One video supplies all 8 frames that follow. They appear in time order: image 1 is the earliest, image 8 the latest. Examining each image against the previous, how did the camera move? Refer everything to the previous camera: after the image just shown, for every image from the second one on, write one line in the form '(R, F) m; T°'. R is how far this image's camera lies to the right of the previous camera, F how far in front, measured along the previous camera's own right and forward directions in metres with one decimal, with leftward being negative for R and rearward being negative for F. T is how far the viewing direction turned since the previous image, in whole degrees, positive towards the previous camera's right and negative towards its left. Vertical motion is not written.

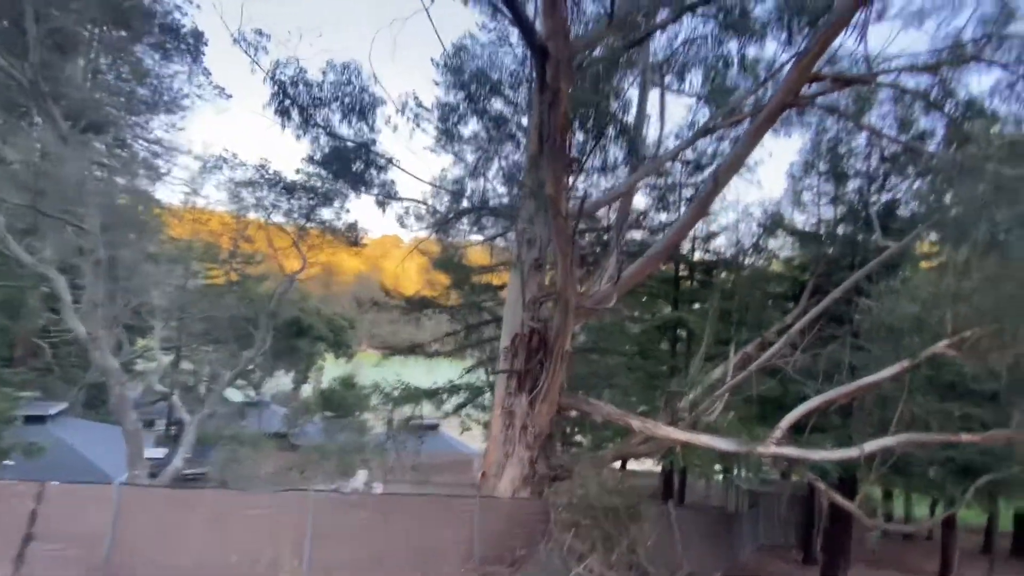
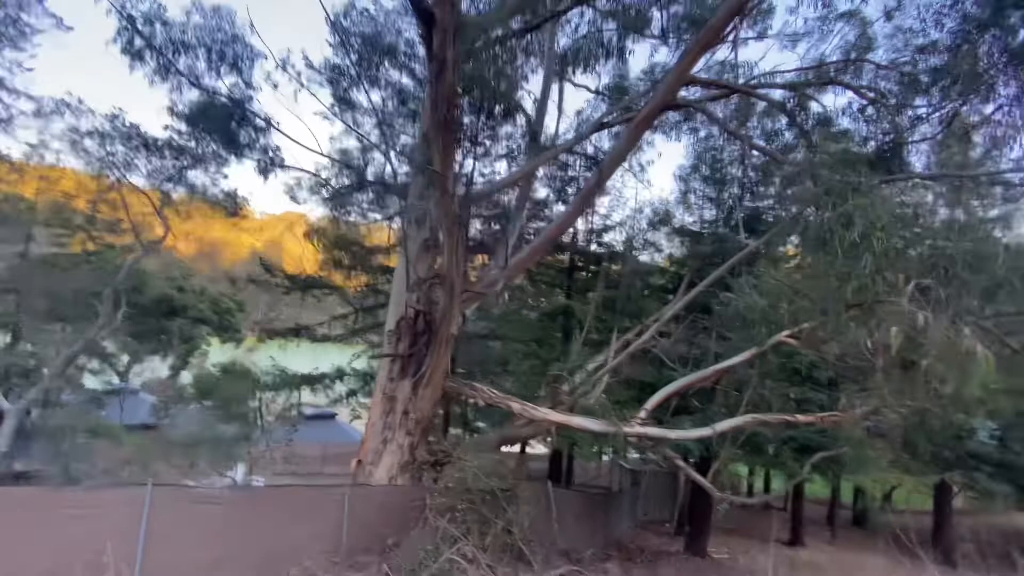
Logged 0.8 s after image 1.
(+0.6, +0.2) m; +10°
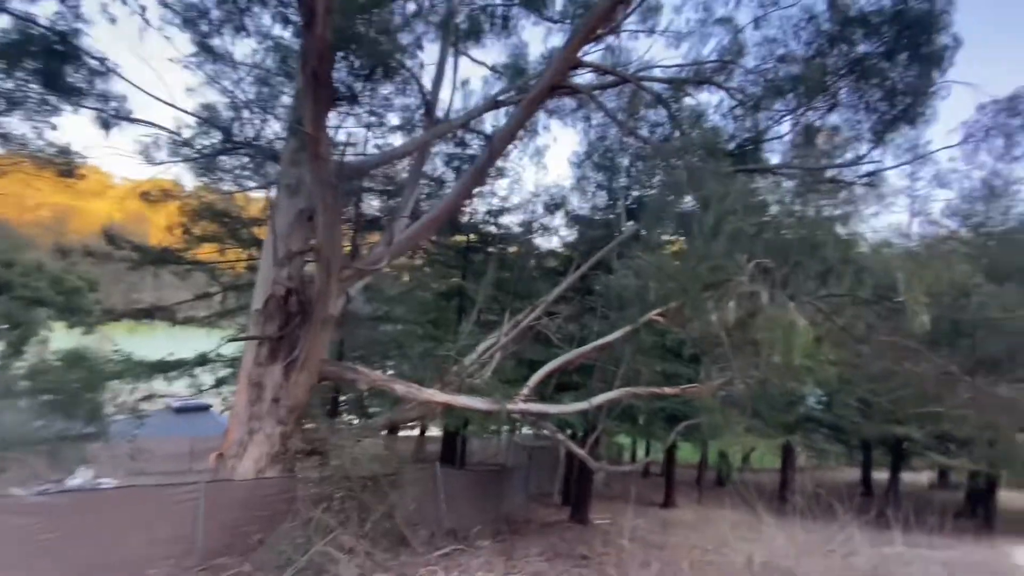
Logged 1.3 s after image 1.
(+0.4, +0.2) m; +11°
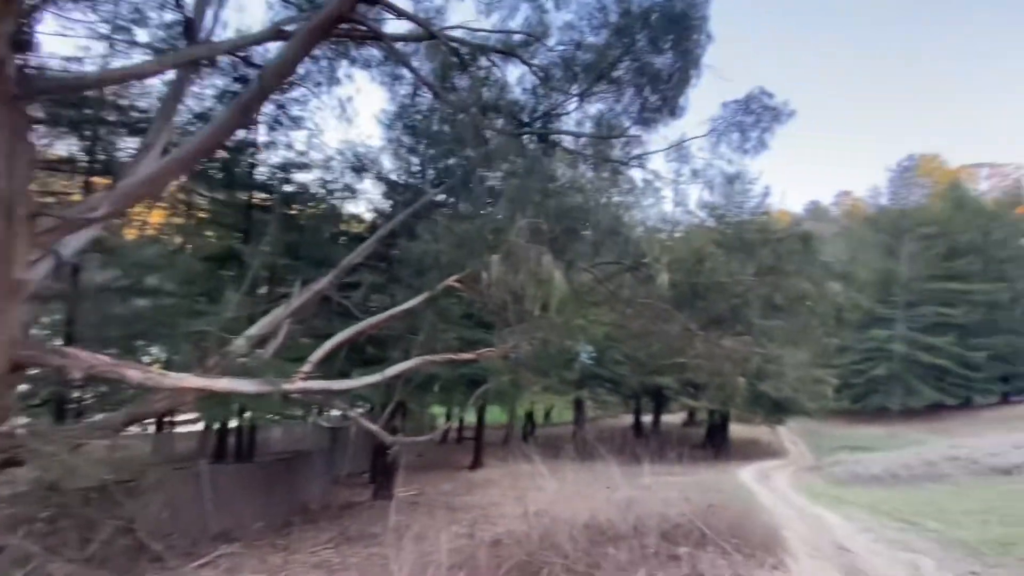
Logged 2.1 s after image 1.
(+0.7, +0.4) m; +21°
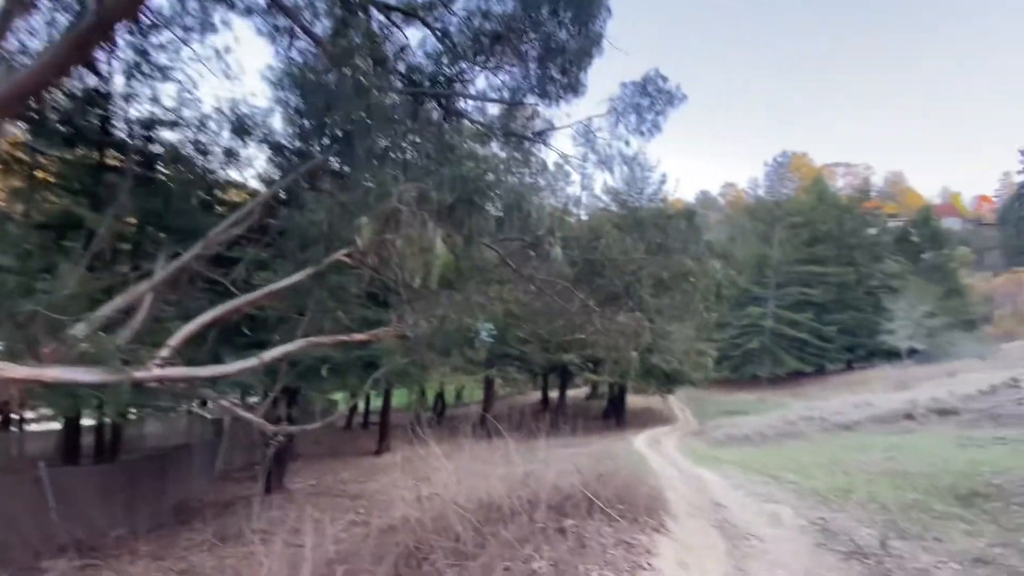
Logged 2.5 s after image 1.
(+0.3, +0.3) m; +11°
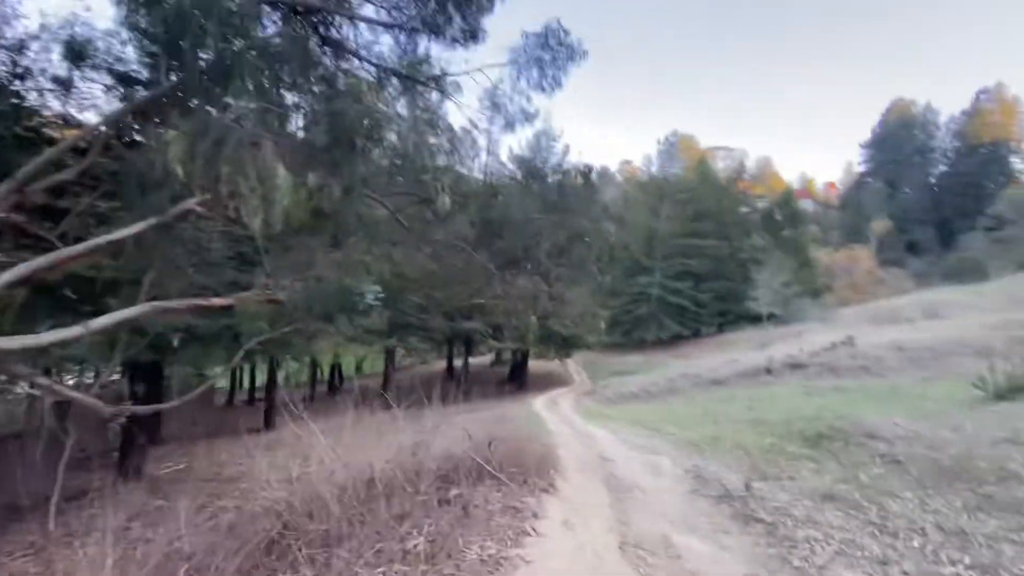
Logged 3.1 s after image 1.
(+0.2, +0.4) m; +11°
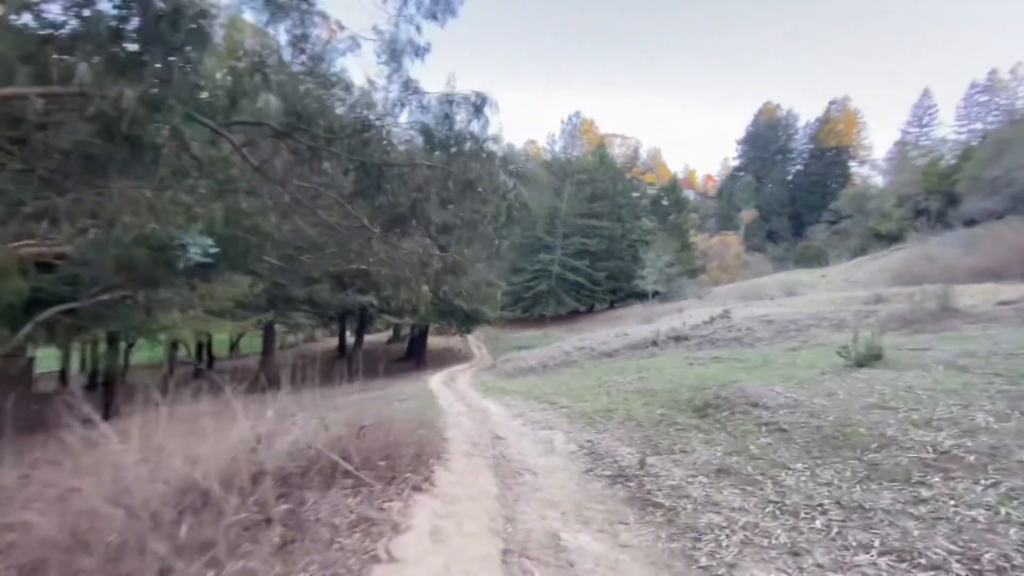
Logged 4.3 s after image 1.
(+0.3, +1.0) m; +12°
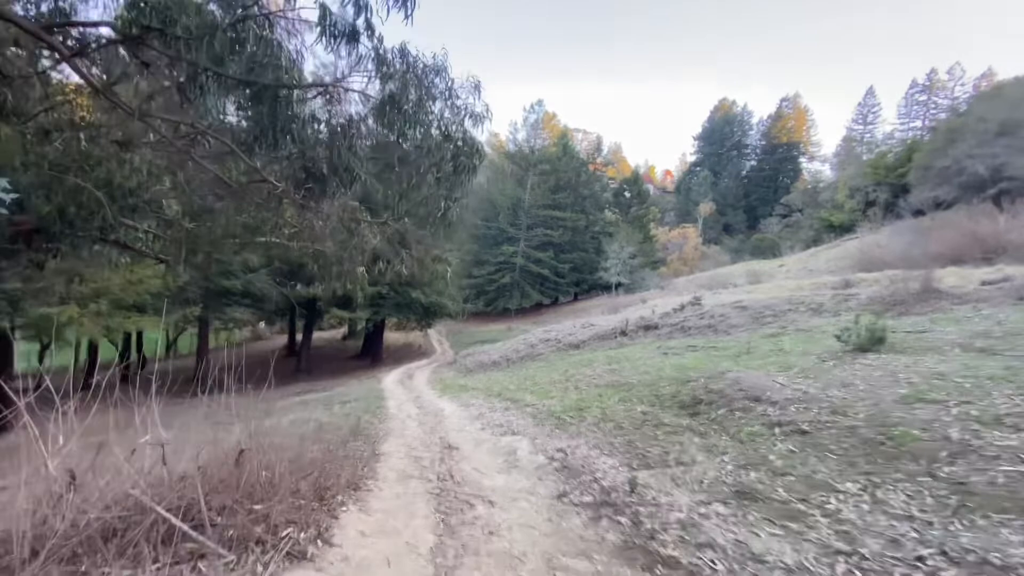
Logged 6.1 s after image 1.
(+0.2, +1.5) m; +4°
